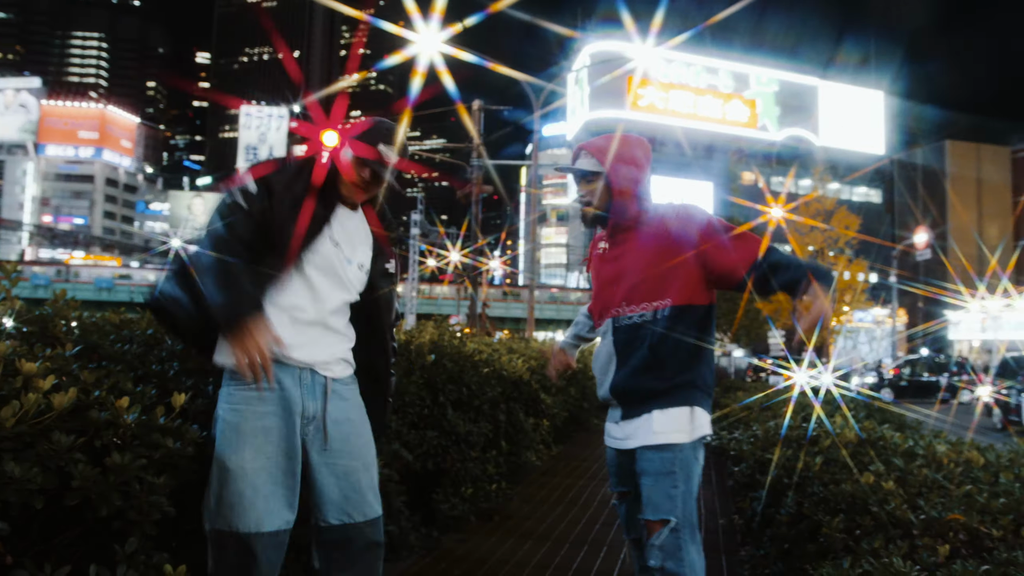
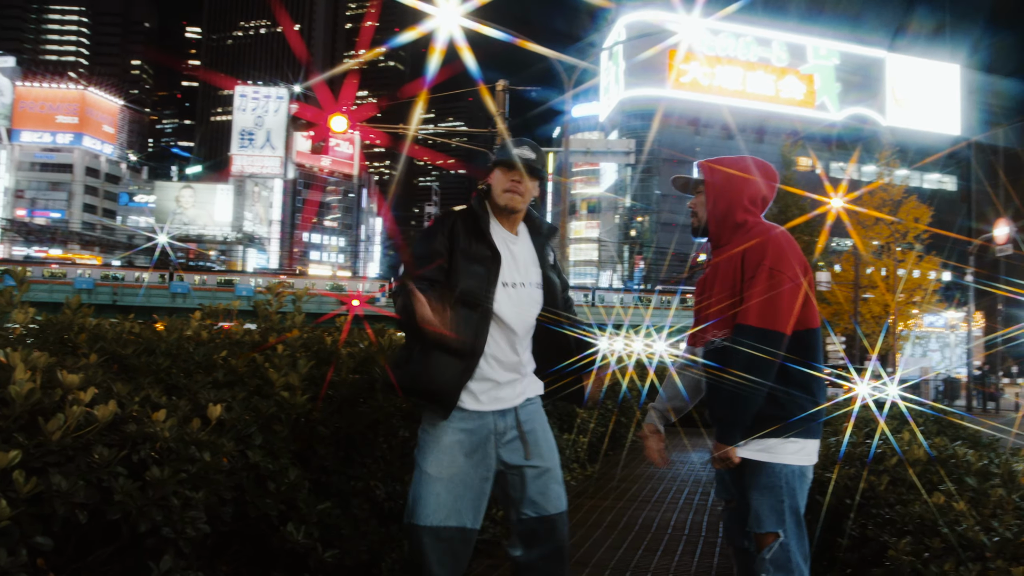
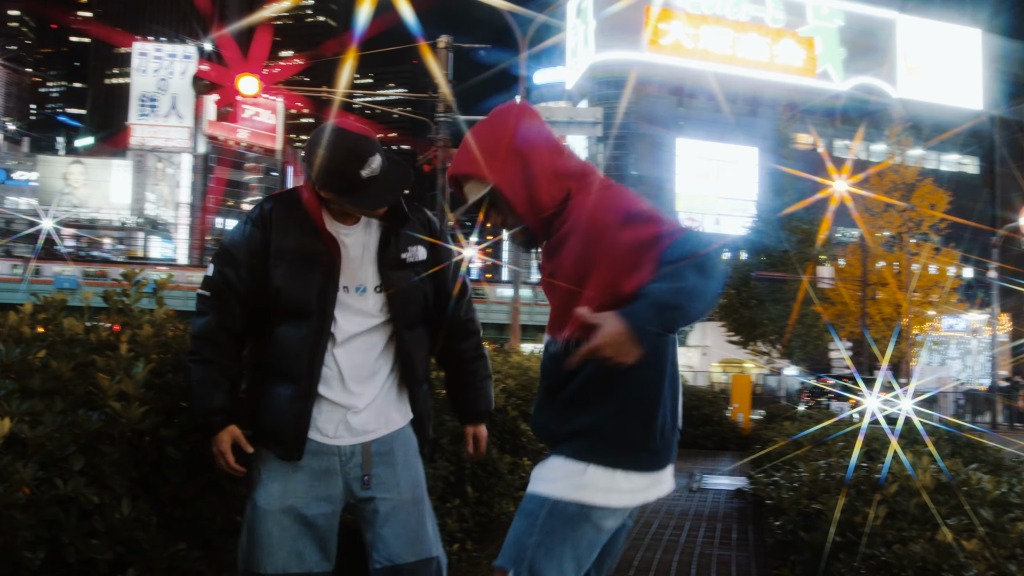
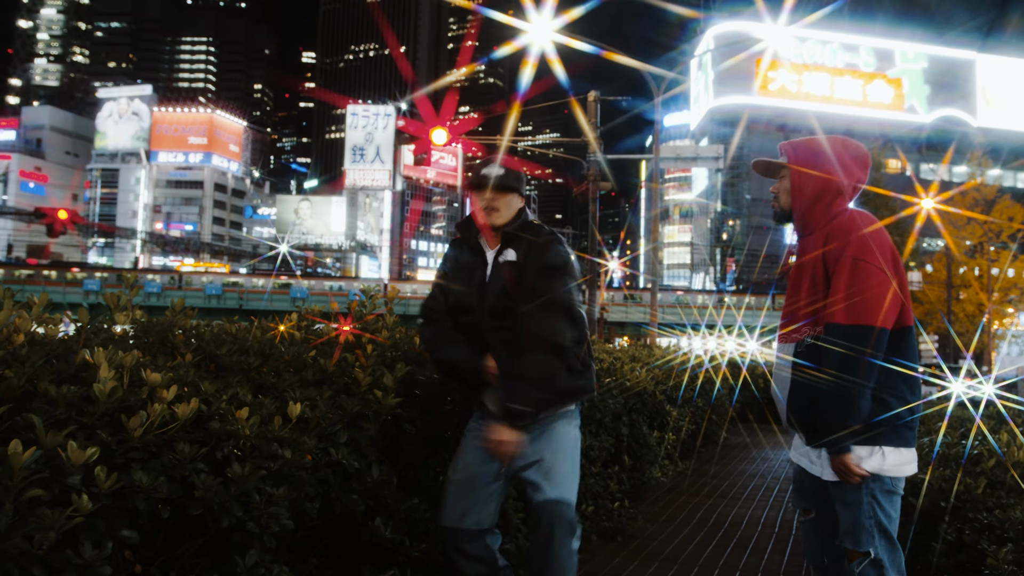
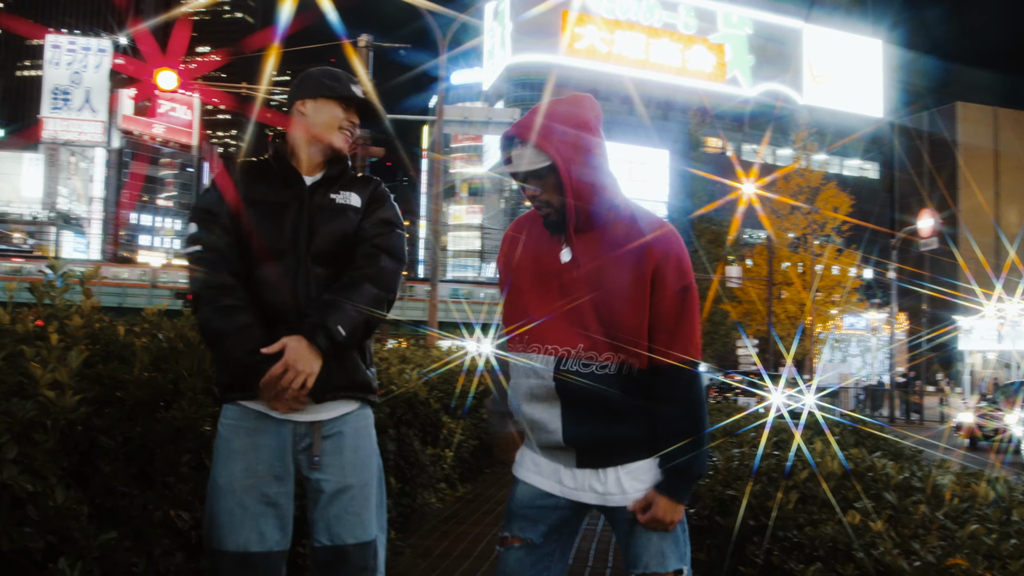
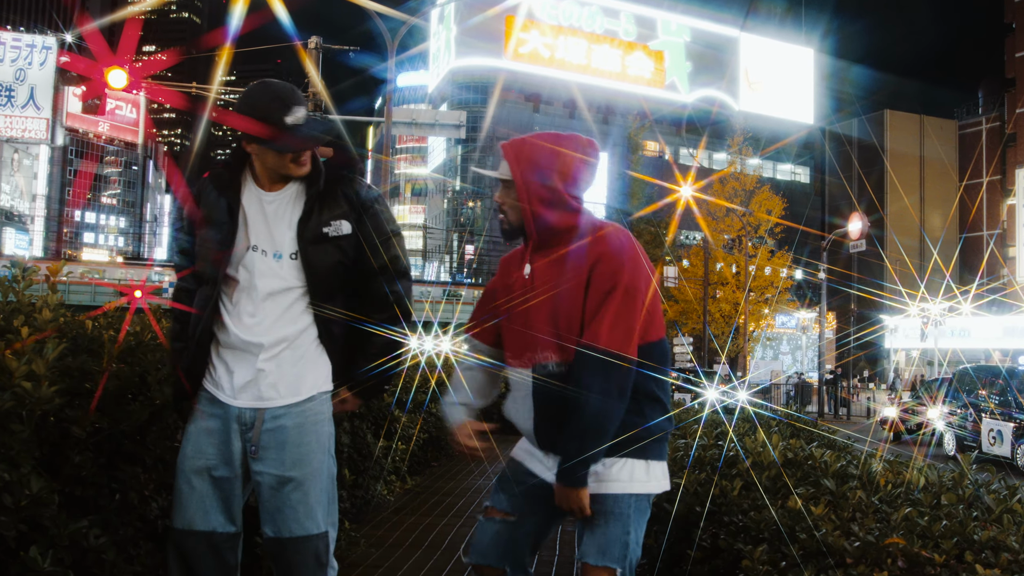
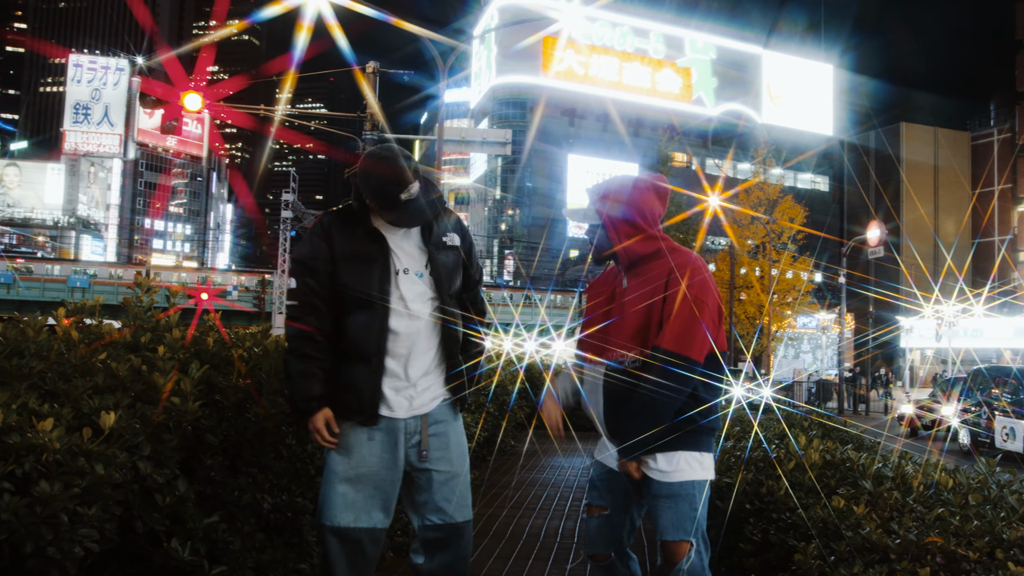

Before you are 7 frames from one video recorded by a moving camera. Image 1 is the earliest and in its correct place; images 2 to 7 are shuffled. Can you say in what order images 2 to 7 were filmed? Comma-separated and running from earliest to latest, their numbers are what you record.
4, 2, 7, 6, 5, 3
